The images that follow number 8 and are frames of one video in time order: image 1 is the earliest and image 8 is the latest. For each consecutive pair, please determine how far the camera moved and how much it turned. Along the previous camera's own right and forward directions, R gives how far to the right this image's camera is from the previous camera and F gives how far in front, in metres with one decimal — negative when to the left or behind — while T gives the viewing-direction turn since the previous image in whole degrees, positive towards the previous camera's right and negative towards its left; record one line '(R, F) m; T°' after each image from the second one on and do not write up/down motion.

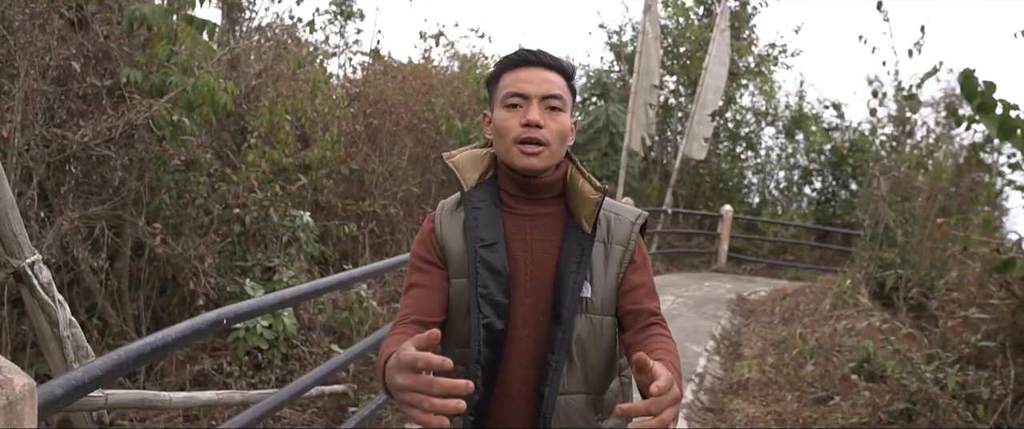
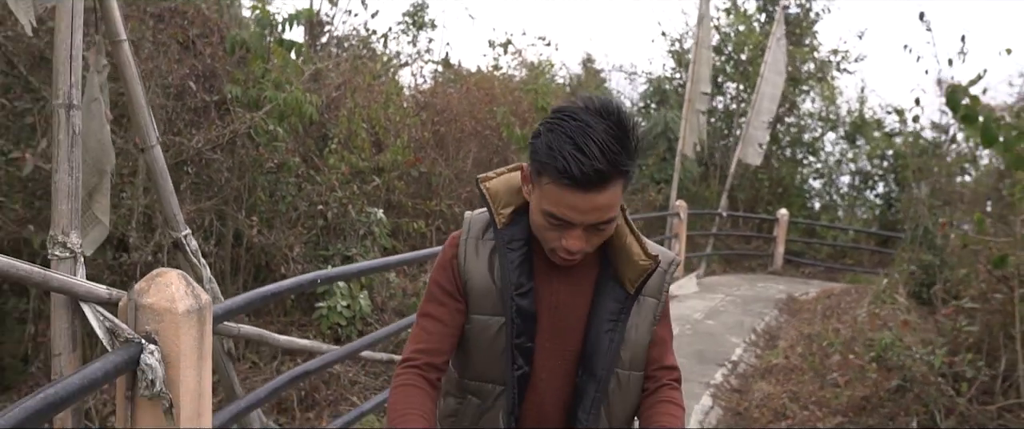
(+0.2, -0.6) m; -5°
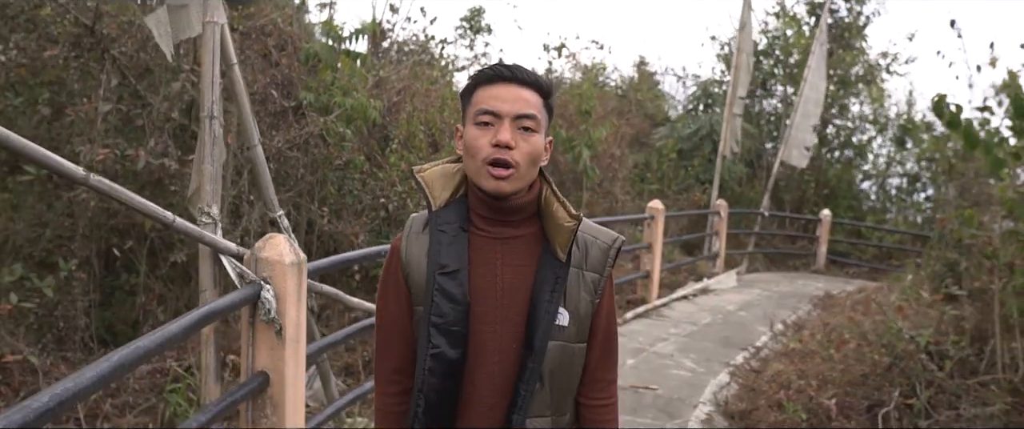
(+0.1, -0.6) m; -4°
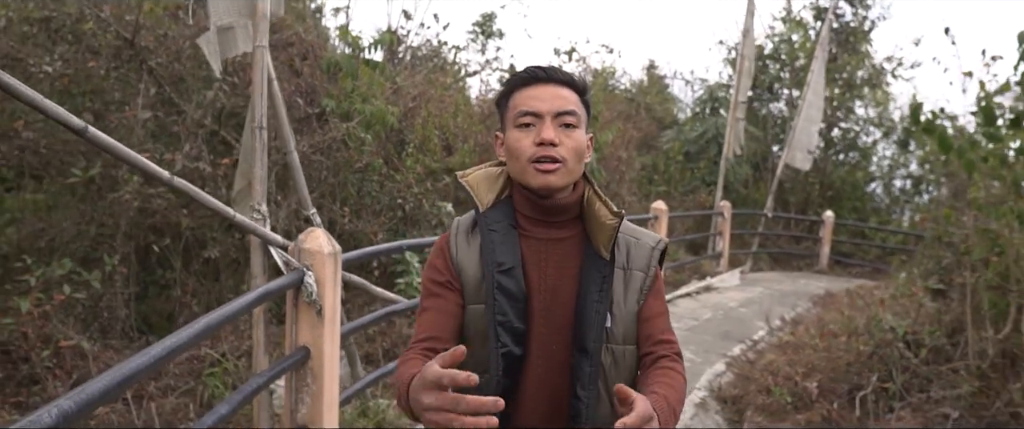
(0.0, -0.4) m; -1°
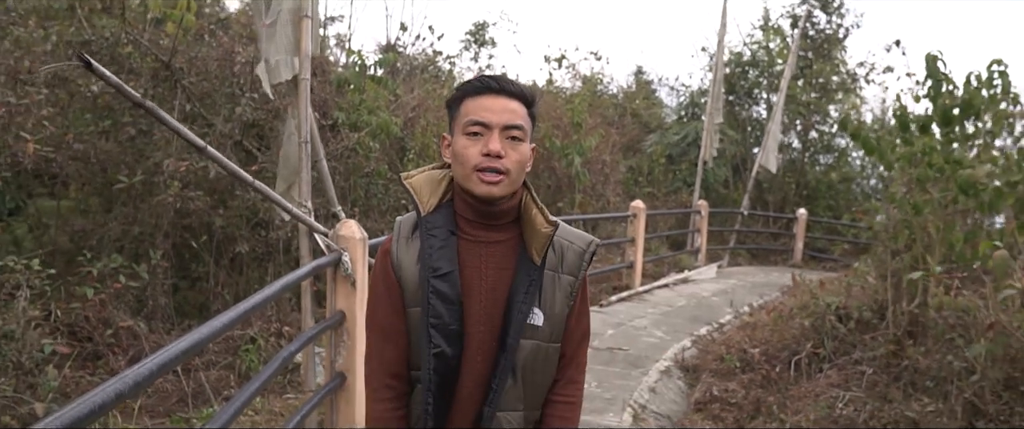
(0.0, -0.8) m; 0°
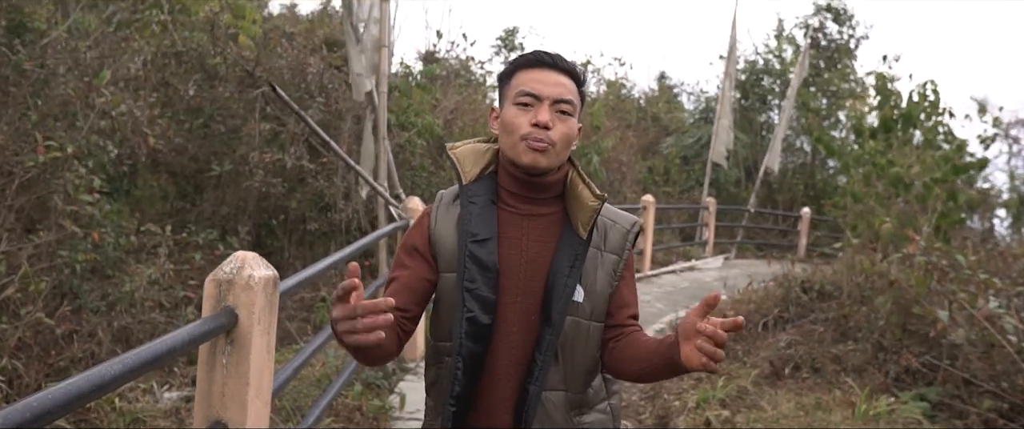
(0.0, -1.2) m; -2°
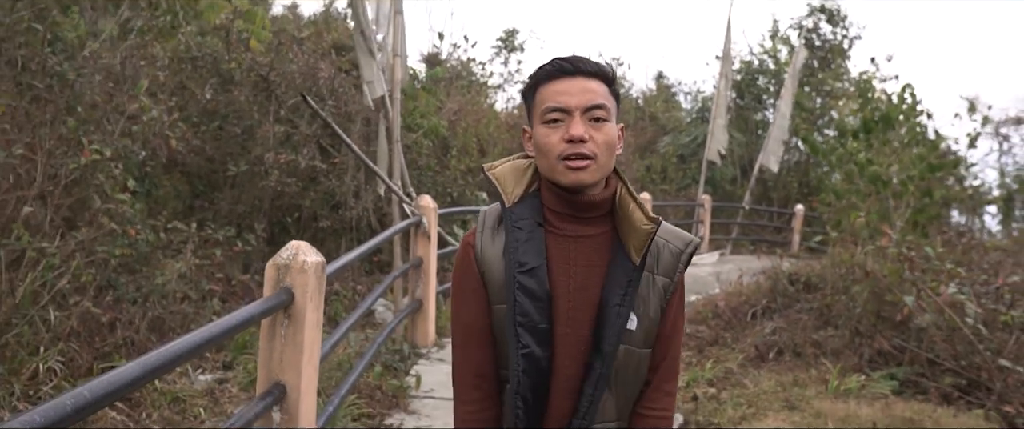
(0.0, -0.4) m; 0°
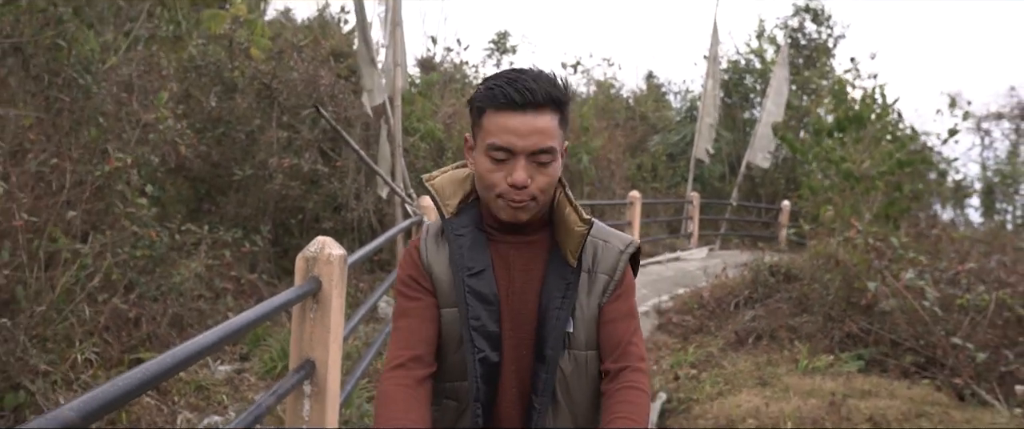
(0.0, -0.4) m; 0°
